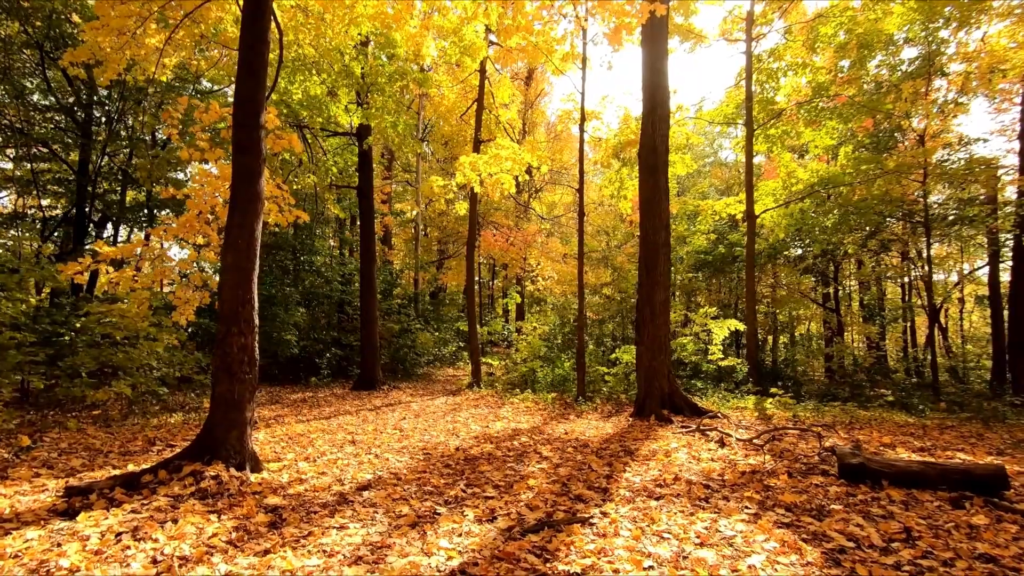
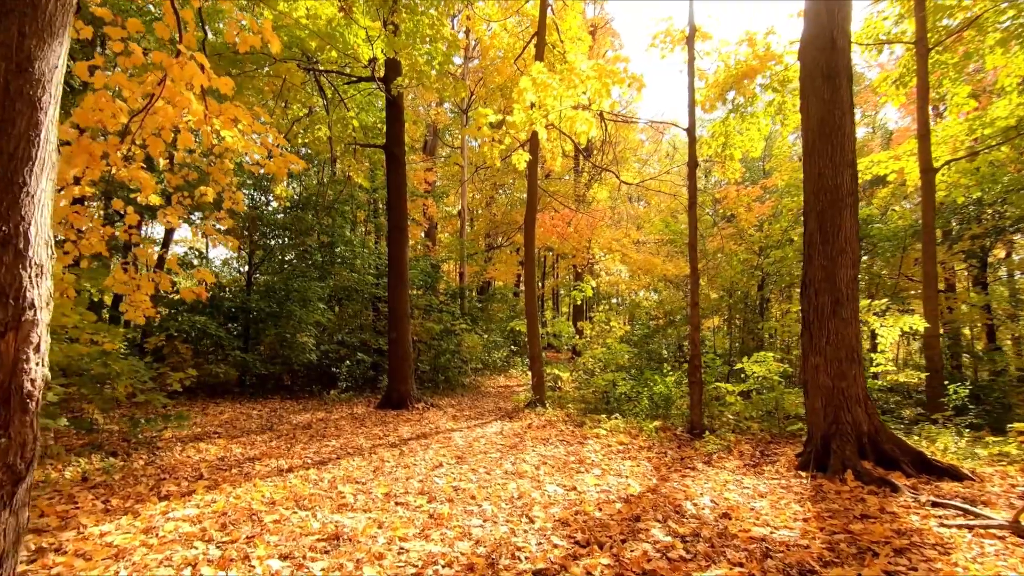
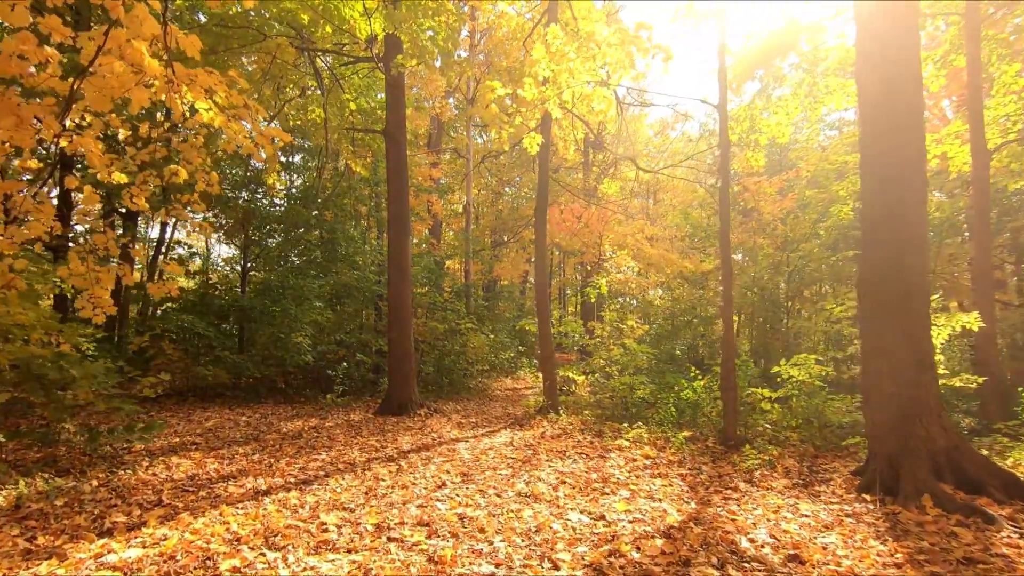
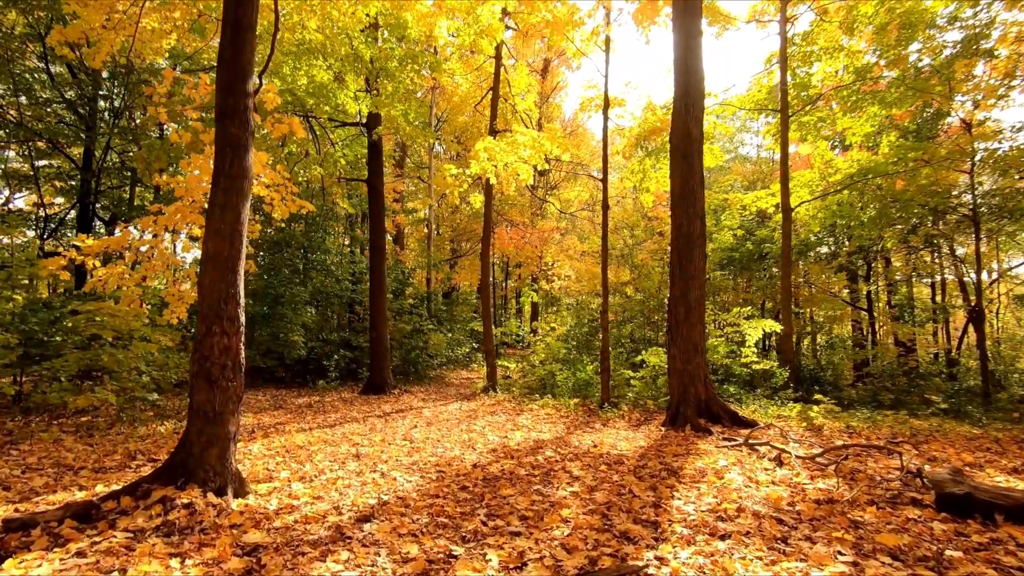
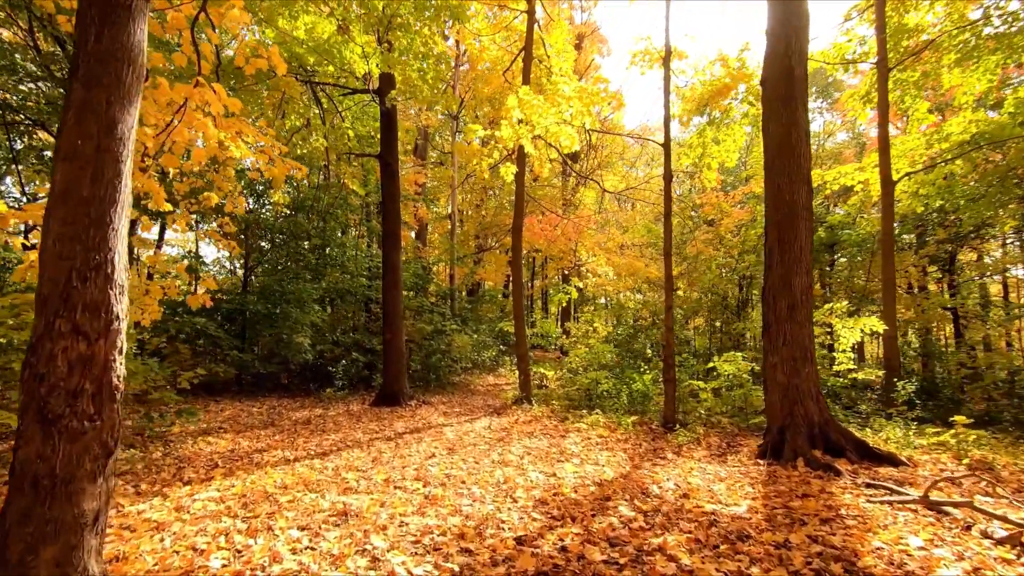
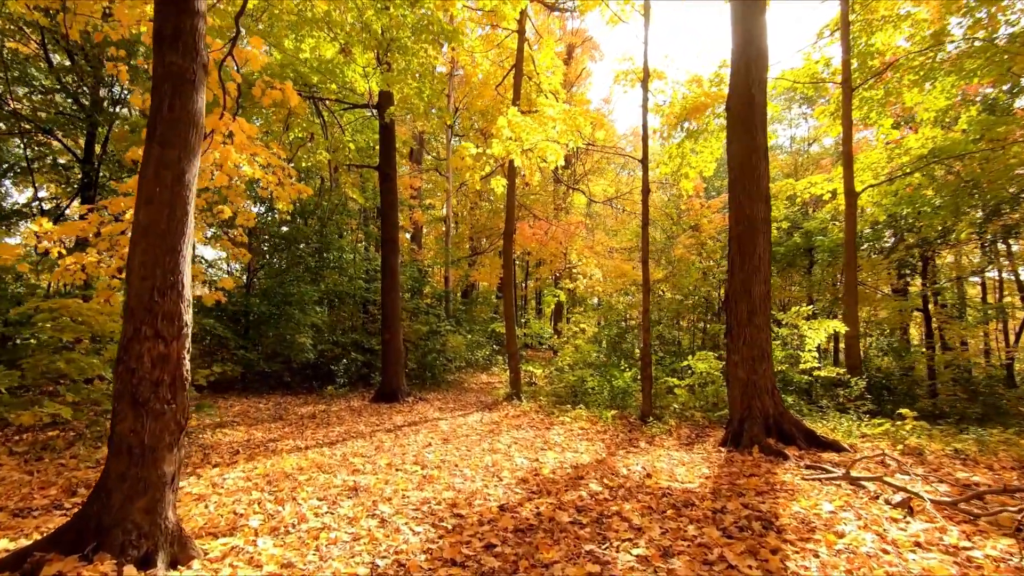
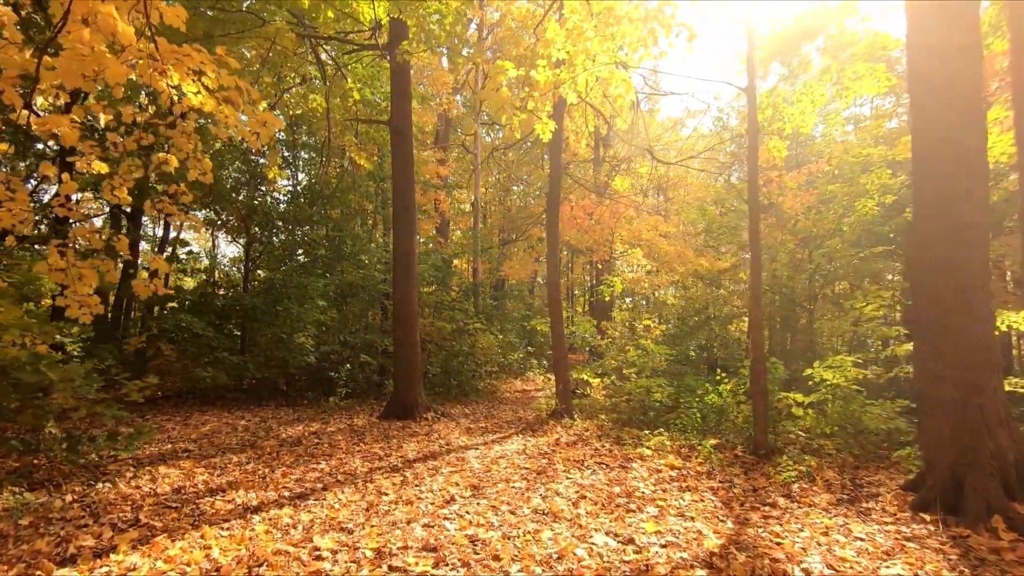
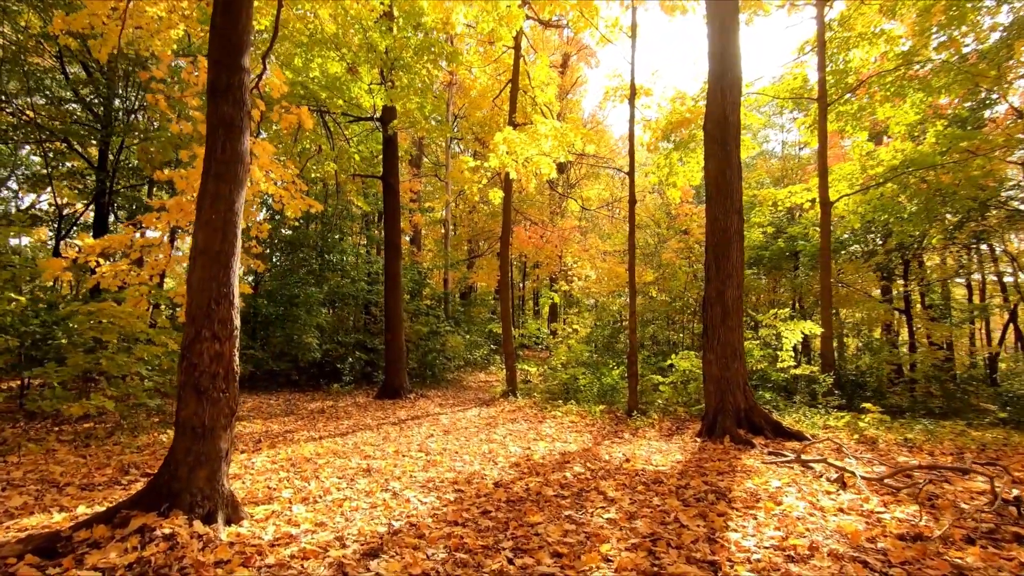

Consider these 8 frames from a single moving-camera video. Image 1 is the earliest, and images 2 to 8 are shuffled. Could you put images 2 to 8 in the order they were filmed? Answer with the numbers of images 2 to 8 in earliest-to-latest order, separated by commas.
4, 8, 6, 5, 2, 3, 7
